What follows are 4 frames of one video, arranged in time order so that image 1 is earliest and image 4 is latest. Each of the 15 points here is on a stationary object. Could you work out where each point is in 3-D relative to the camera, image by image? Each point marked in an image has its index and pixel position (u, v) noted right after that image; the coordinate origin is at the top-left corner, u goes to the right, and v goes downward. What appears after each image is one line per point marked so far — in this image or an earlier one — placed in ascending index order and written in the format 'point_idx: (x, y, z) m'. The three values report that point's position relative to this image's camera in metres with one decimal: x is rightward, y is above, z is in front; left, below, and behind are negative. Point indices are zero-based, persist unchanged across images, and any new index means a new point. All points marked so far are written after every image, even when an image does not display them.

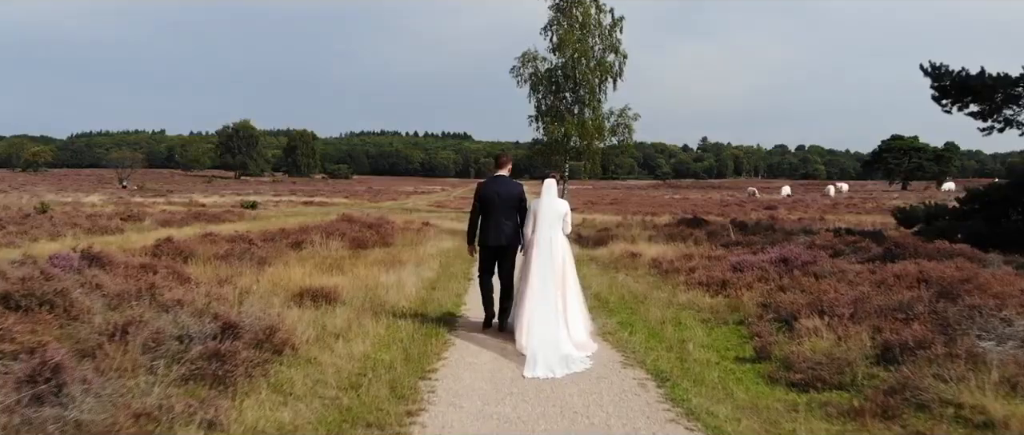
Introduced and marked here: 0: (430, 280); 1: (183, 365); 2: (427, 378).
0: (-1.5, -1.2, +12.7) m
1: (-2.7, -1.2, +5.4) m
2: (-0.8, -1.5, +6.3) m
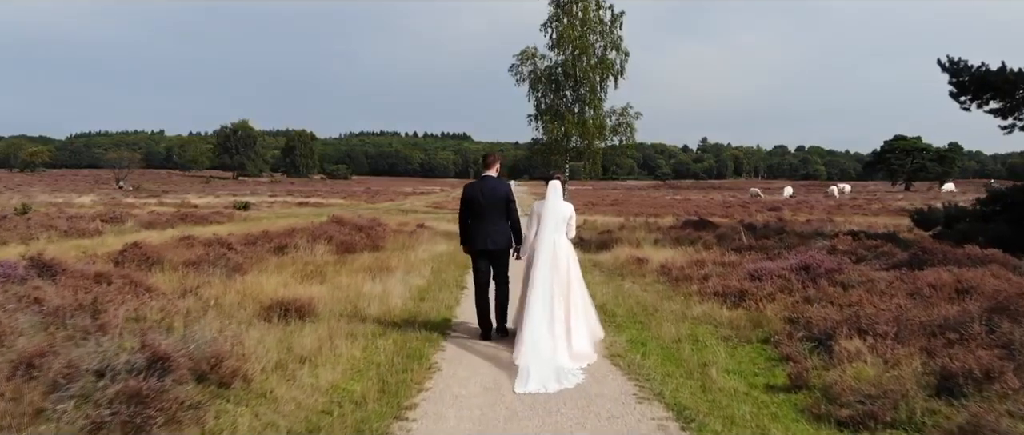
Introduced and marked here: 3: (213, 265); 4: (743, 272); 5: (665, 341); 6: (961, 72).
0: (-1.6, -1.2, +11.7) m
1: (-2.7, -1.3, +4.4) m
2: (-0.9, -1.6, +5.2) m
3: (-5.5, -0.9, +12.2) m
4: (+4.1, -1.0, +12.0) m
5: (+1.8, -1.5, +8.1) m
6: (+11.6, +3.8, +17.2) m
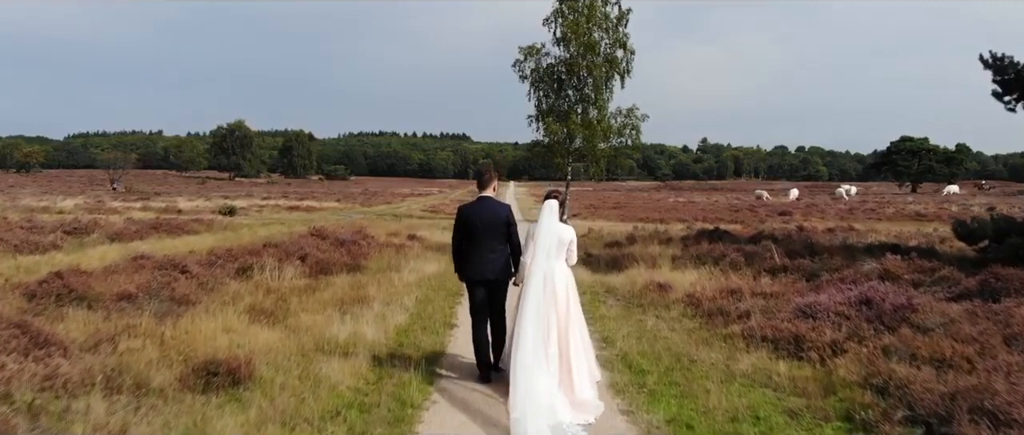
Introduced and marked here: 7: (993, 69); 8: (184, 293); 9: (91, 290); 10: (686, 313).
0: (-1.6, -1.6, +9.6) m
1: (-2.7, -1.6, +2.3) m
2: (-0.8, -1.9, +3.2) m
3: (-5.5, -1.2, +10.2) m
4: (+4.1, -1.3, +10.0) m
5: (+1.8, -1.8, +6.0) m
6: (+11.6, +3.4, +15.2) m
7: (+11.6, +3.5, +15.9) m
8: (-5.3, -1.2, +10.9) m
9: (-6.4, -1.1, +10.2) m
10: (+2.8, -1.5, +10.6) m
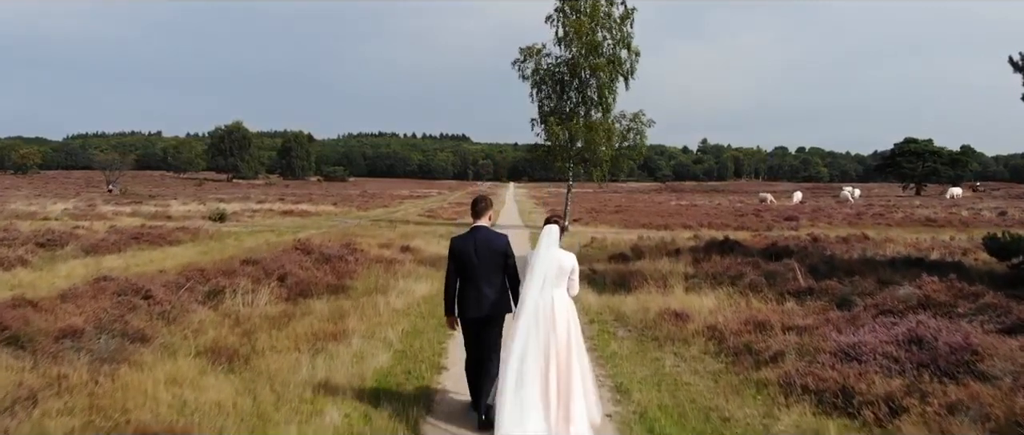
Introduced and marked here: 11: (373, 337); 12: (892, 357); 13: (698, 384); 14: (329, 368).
0: (-1.6, -1.9, +8.3) m
1: (-2.7, -1.9, +1.0) m
2: (-0.9, -2.2, +1.9) m
3: (-5.5, -1.6, +8.9) m
4: (+4.1, -1.7, +8.7) m
5: (+1.8, -2.2, +4.7) m
6: (+11.5, +3.1, +14.0) m
7: (+11.5, +3.2, +14.7) m
8: (-5.4, -1.6, +9.7) m
9: (-6.4, -1.4, +8.9) m
10: (+2.7, -1.8, +9.3) m
11: (-2.0, -1.7, +9.8) m
12: (+4.6, -1.7, +8.1) m
13: (+2.2, -2.0, +8.0) m
14: (-2.2, -1.8, +8.2) m
